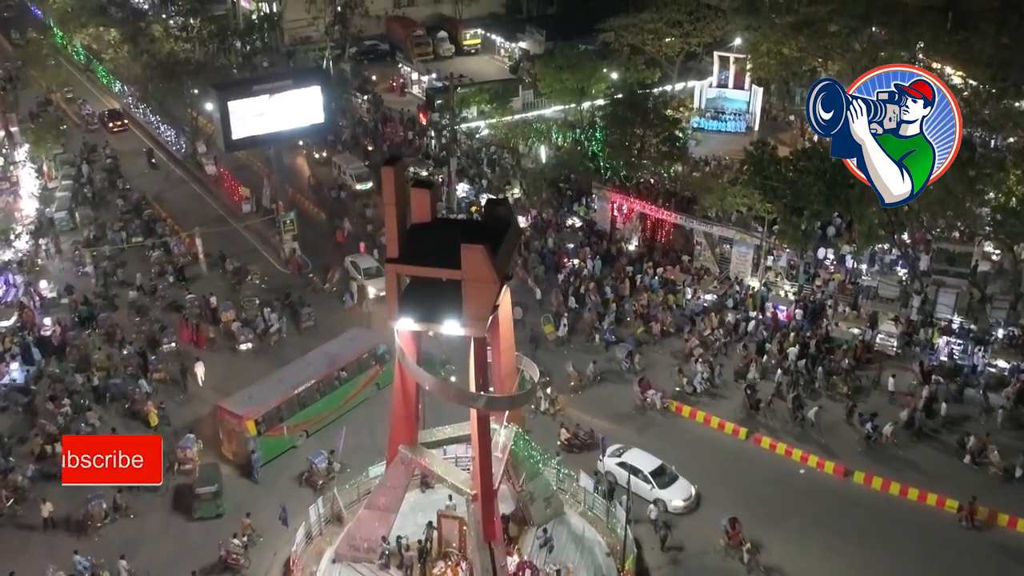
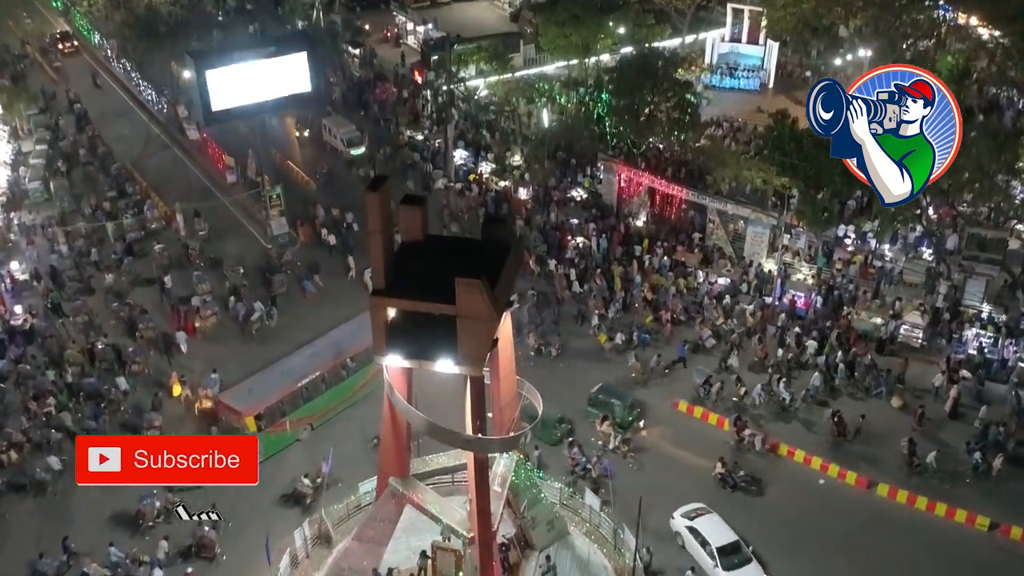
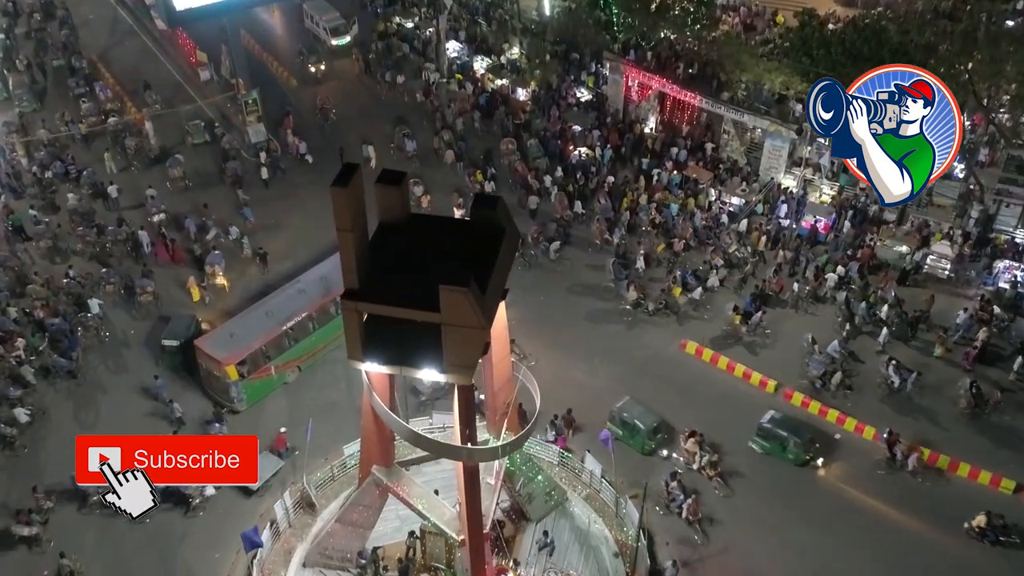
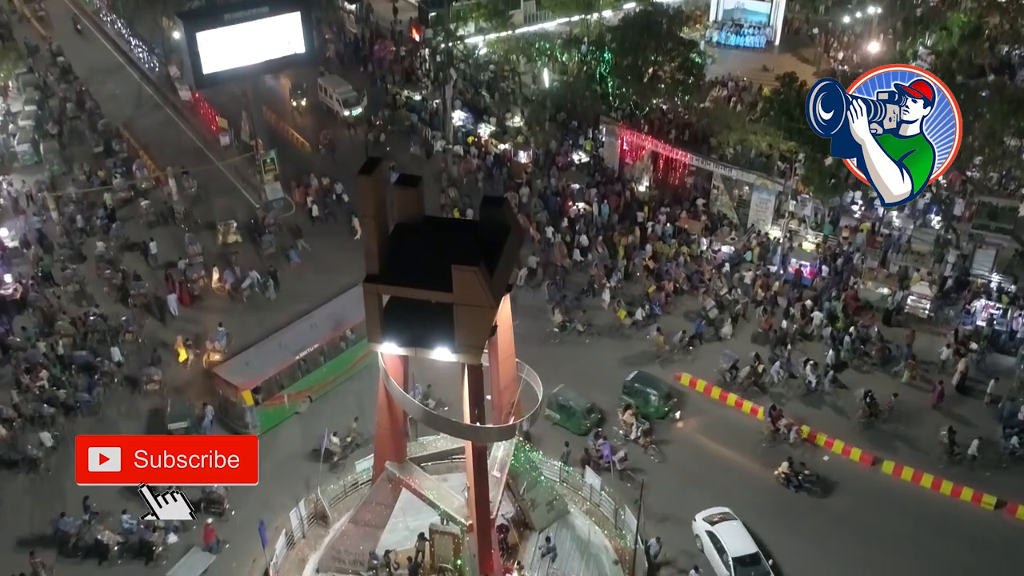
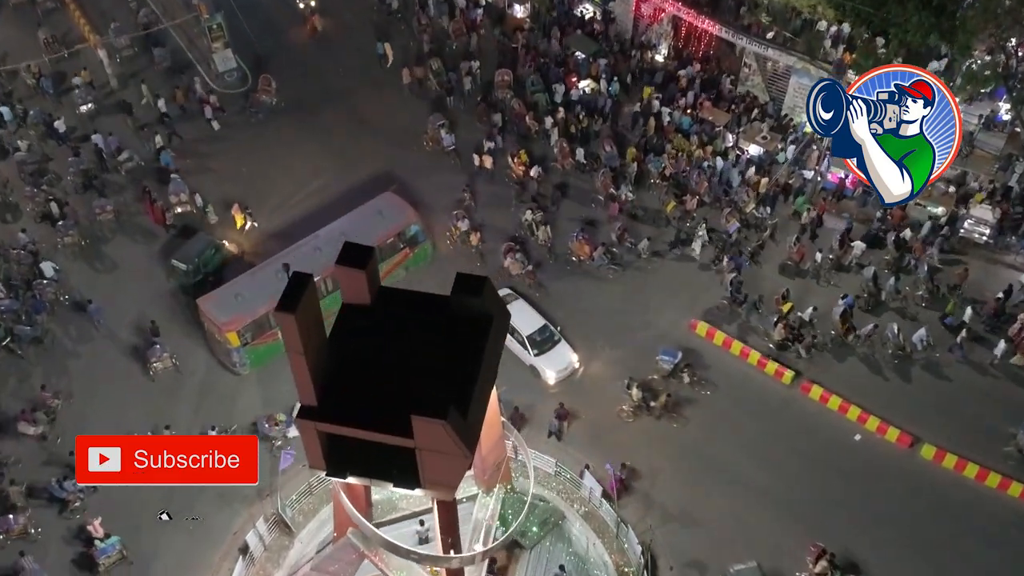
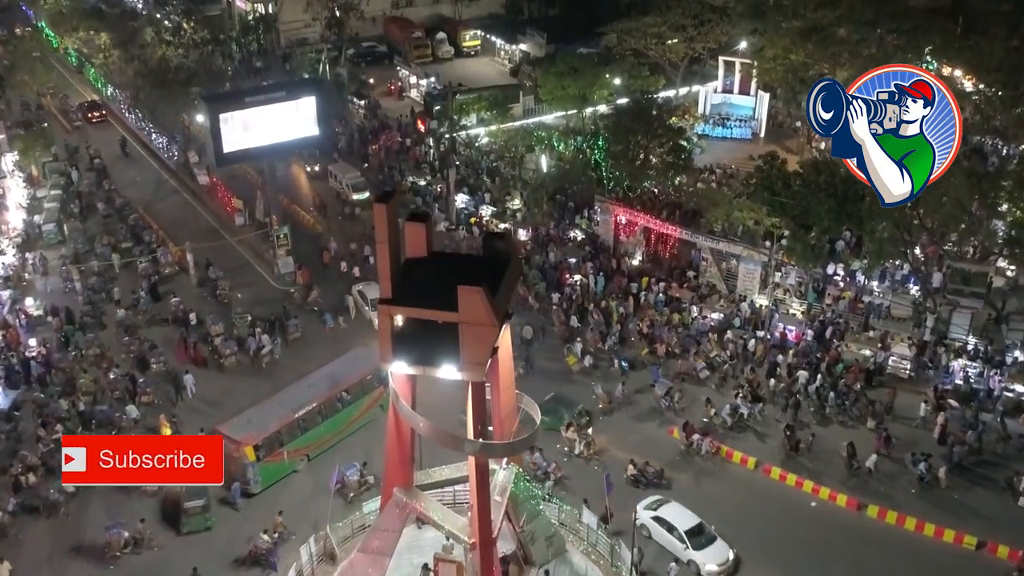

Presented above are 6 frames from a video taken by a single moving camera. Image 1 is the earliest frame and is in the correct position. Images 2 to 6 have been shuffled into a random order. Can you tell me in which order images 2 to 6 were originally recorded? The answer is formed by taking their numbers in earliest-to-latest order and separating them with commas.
6, 2, 4, 3, 5
